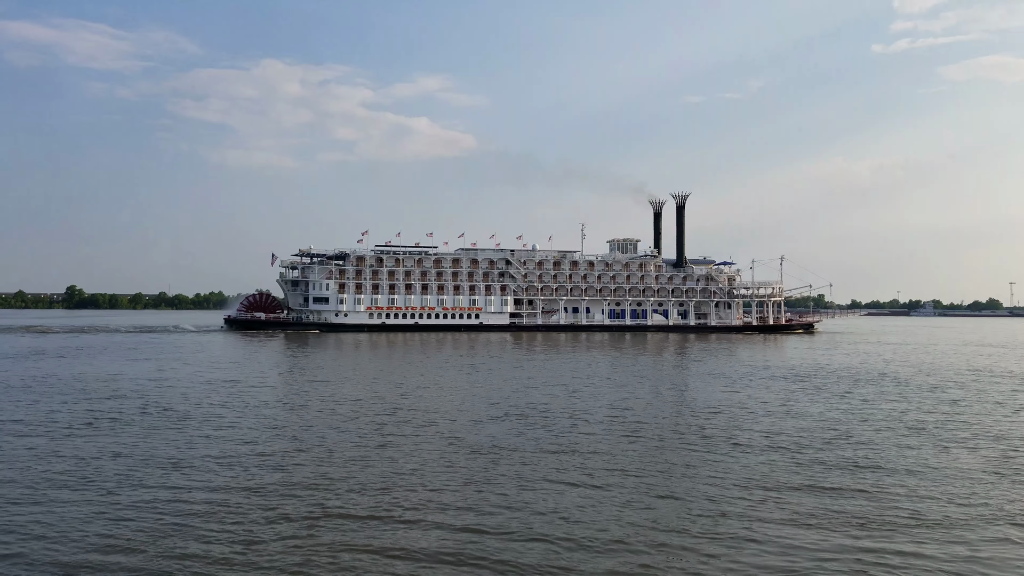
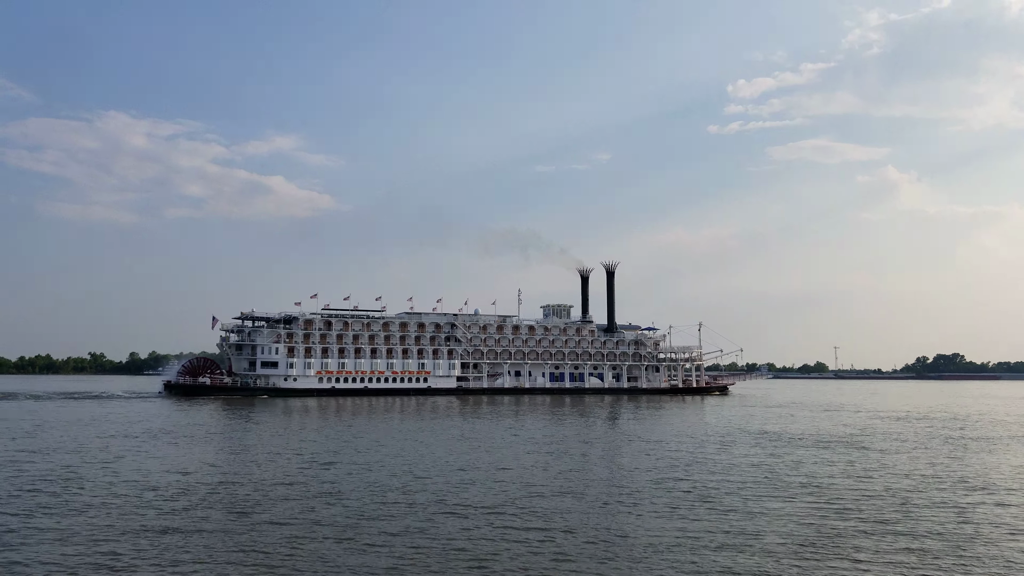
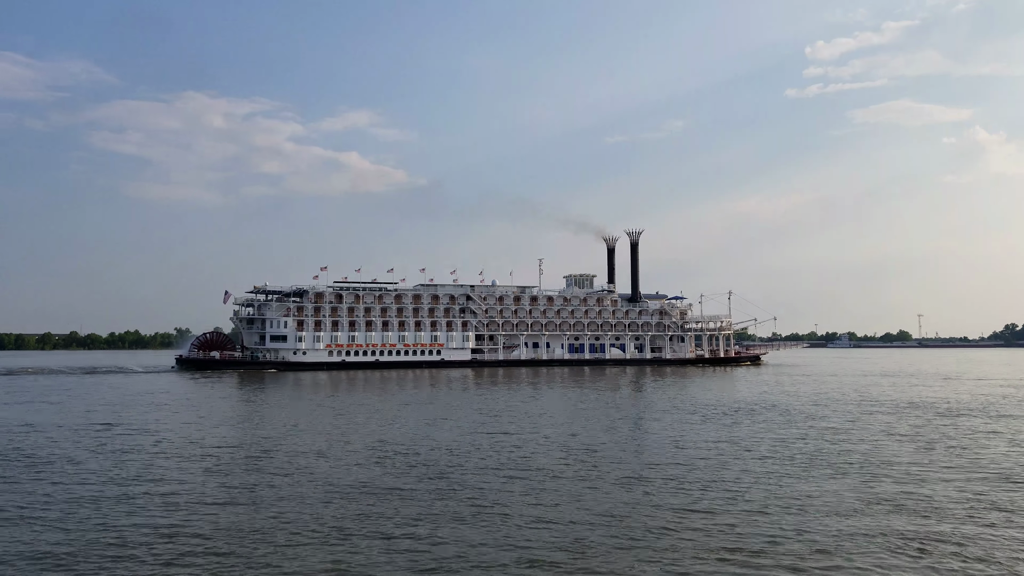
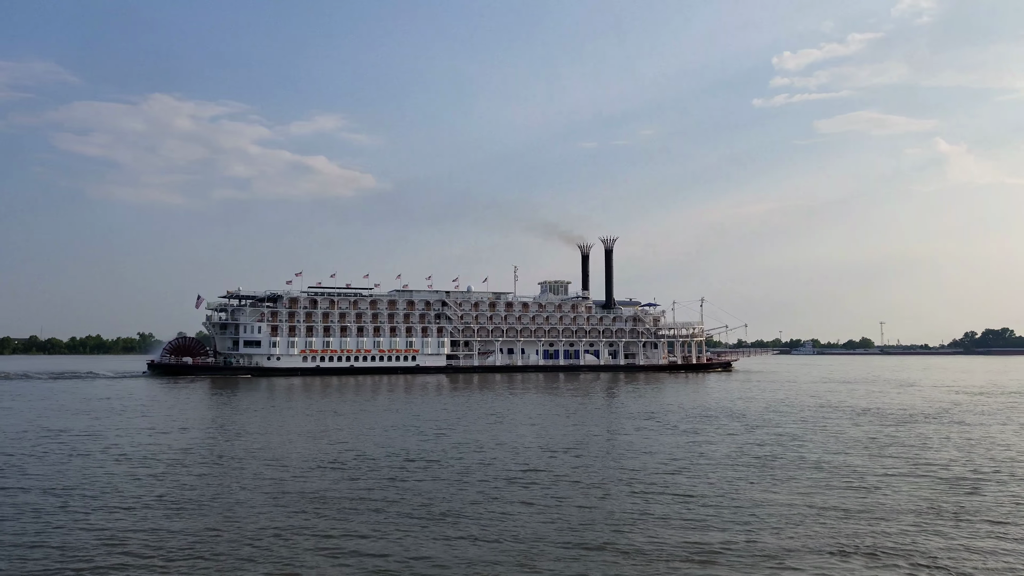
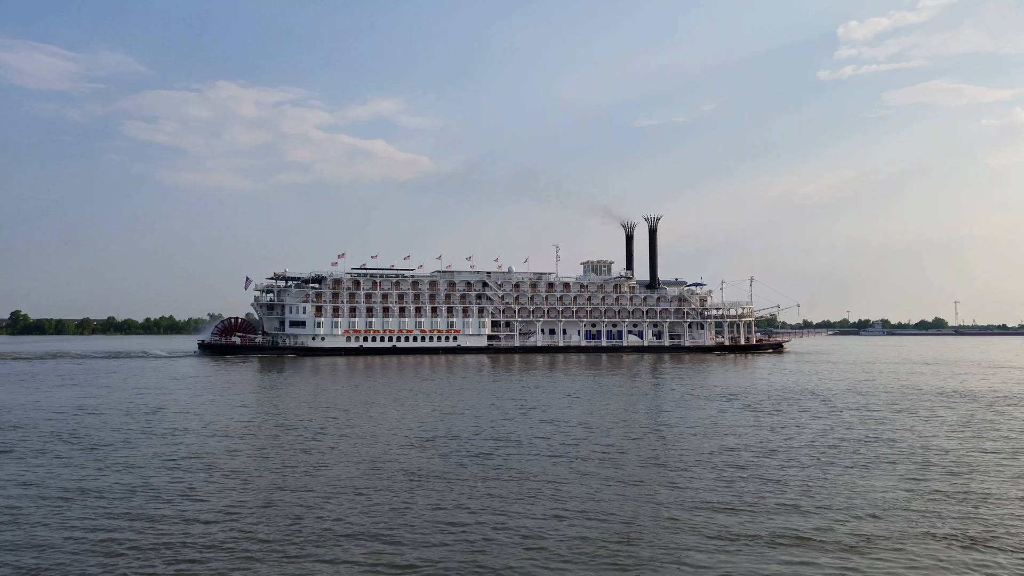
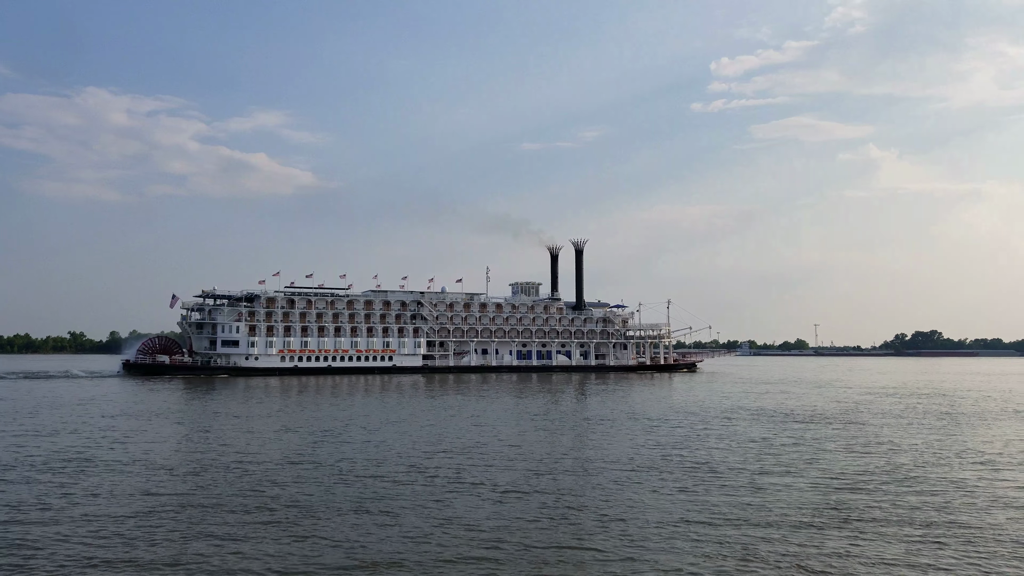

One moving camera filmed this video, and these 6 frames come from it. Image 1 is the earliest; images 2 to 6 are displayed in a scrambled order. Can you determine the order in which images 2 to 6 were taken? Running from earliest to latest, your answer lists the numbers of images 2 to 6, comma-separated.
5, 3, 4, 6, 2
